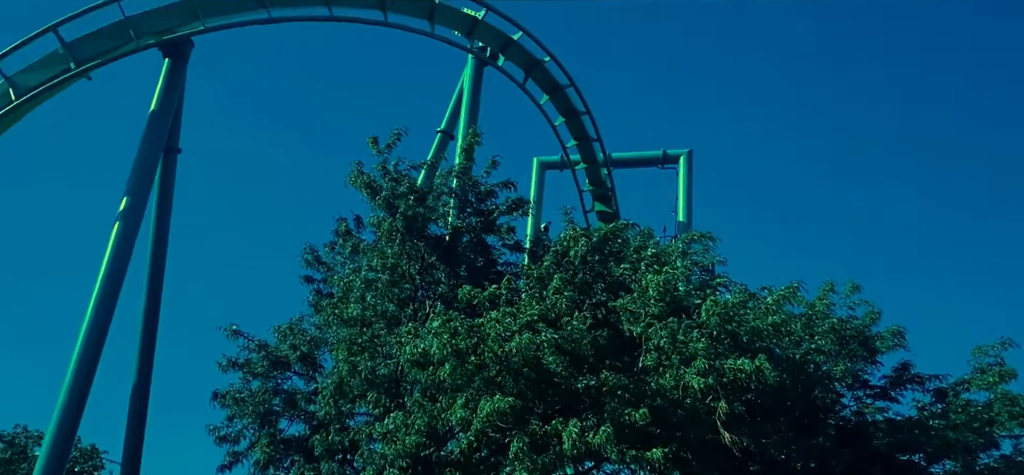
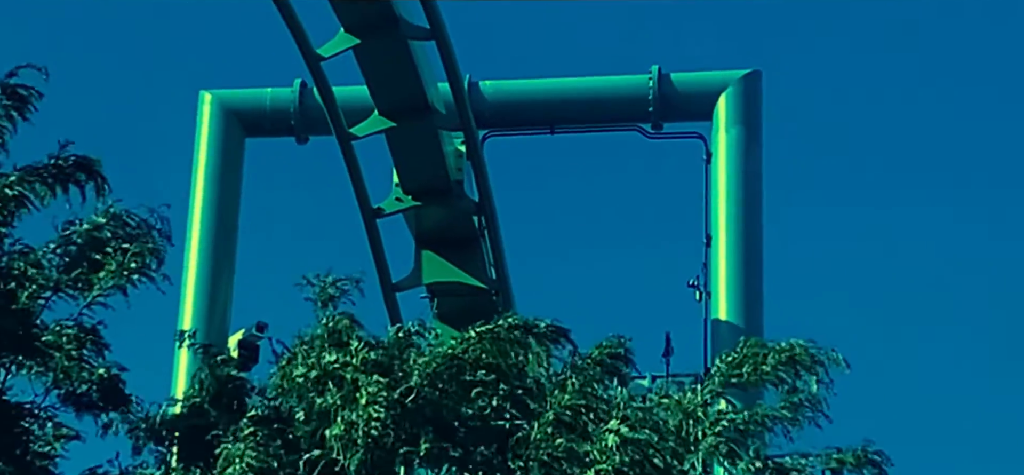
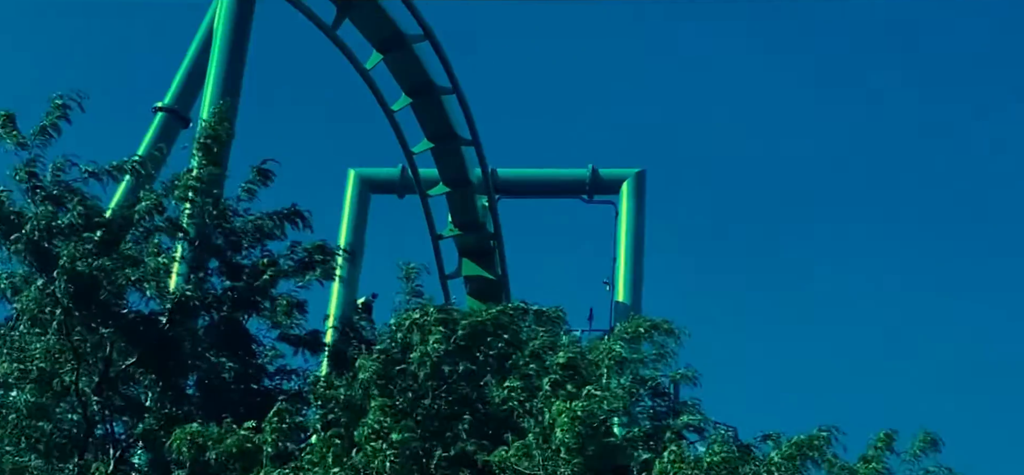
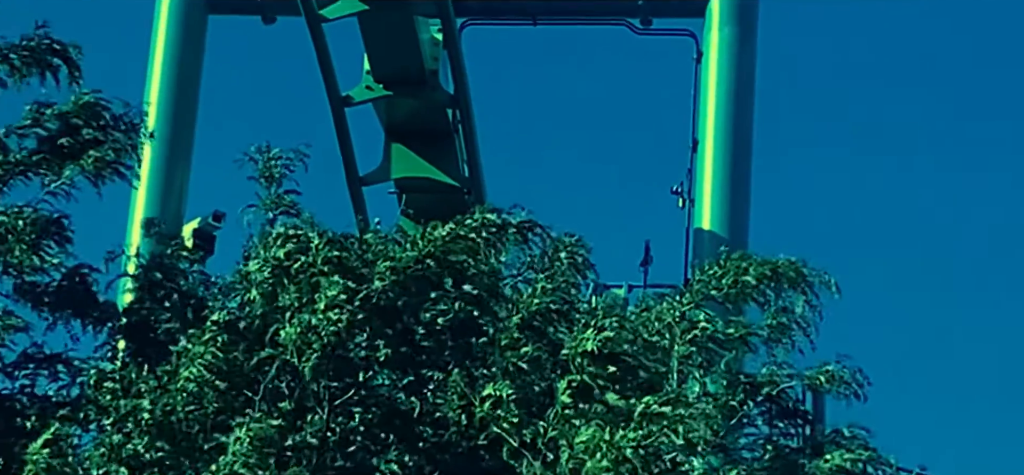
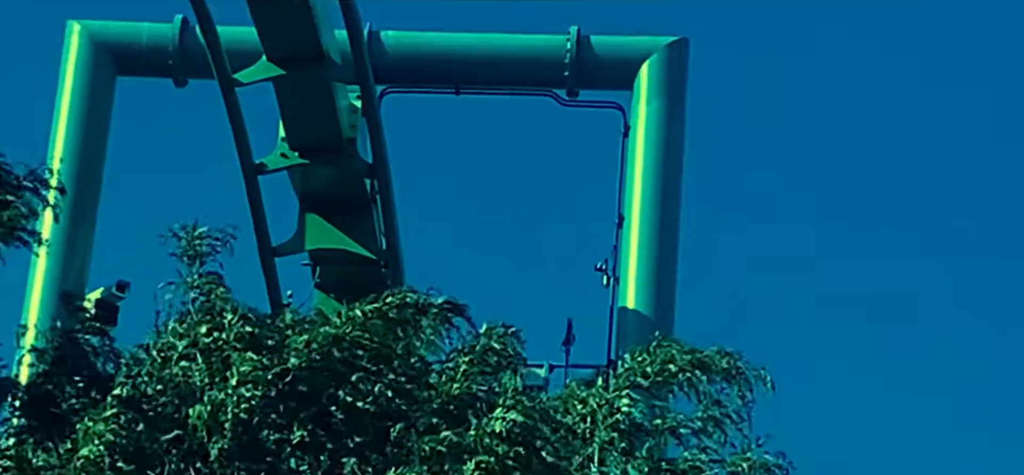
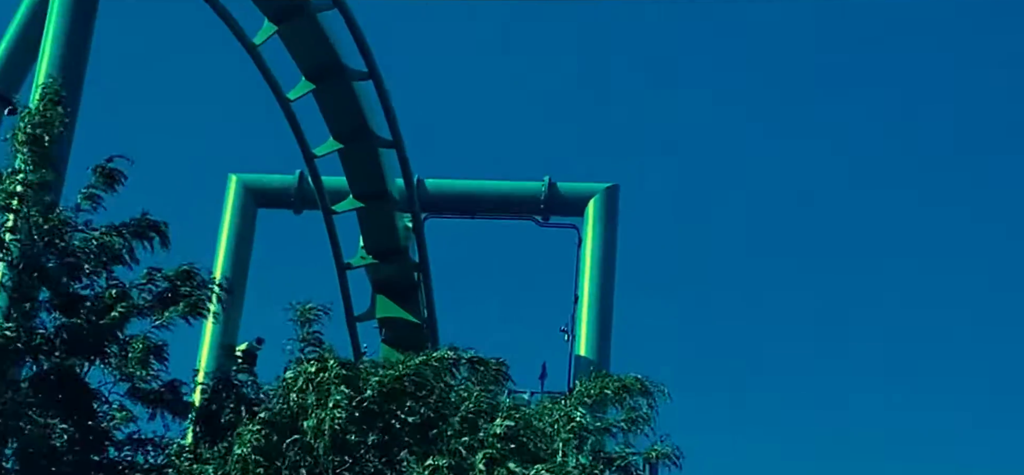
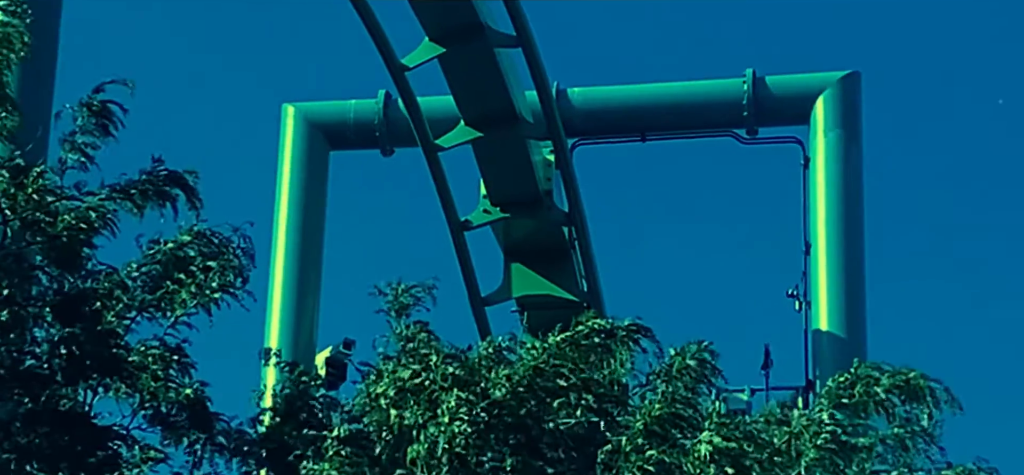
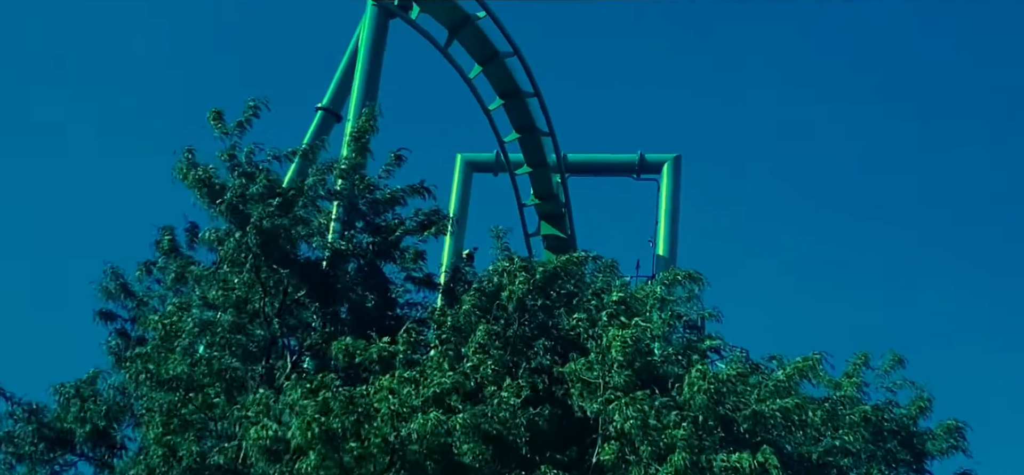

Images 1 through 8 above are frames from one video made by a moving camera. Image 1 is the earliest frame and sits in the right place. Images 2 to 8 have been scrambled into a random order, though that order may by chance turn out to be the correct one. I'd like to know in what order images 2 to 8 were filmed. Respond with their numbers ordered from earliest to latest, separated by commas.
8, 3, 6, 5, 4, 2, 7
